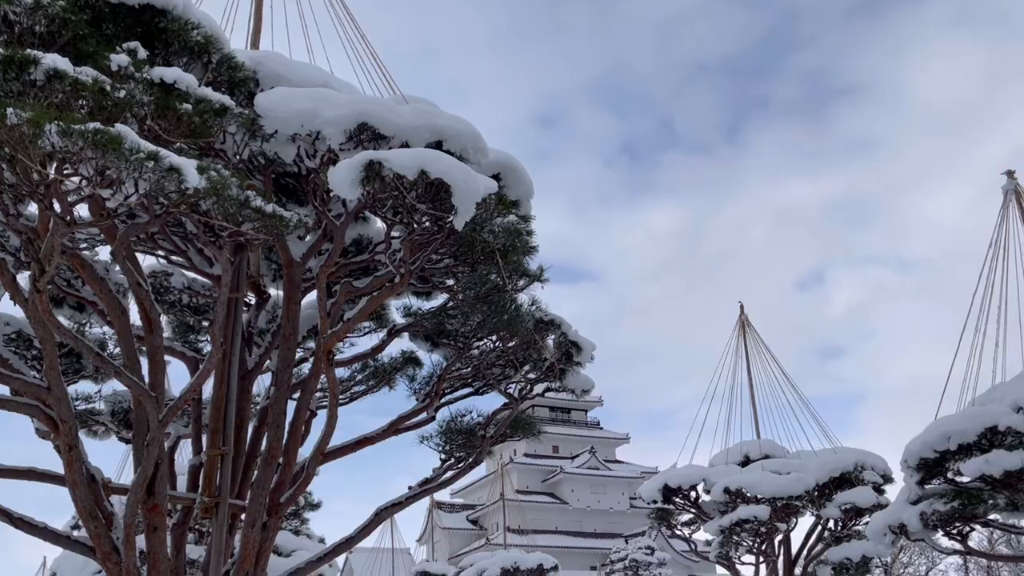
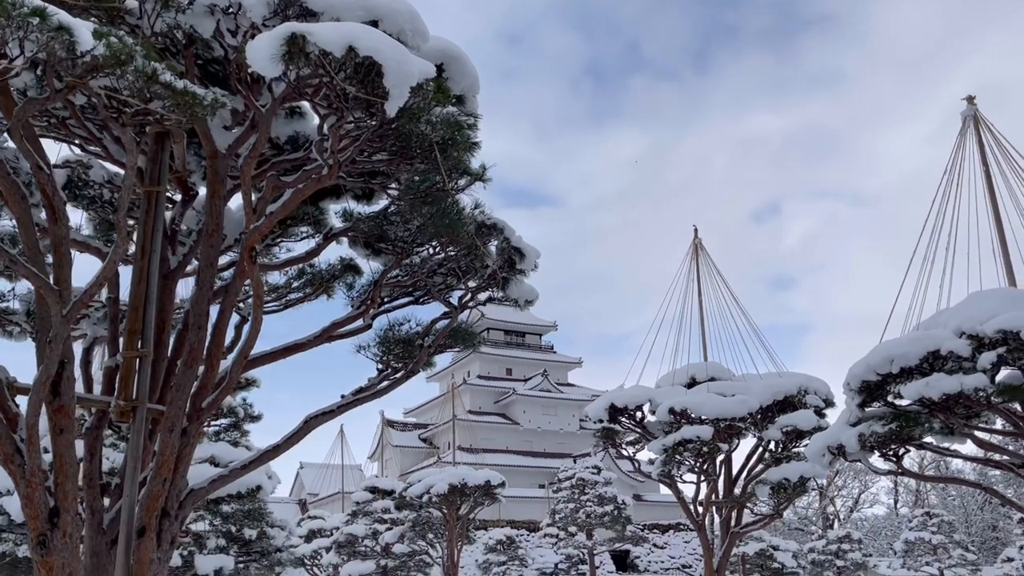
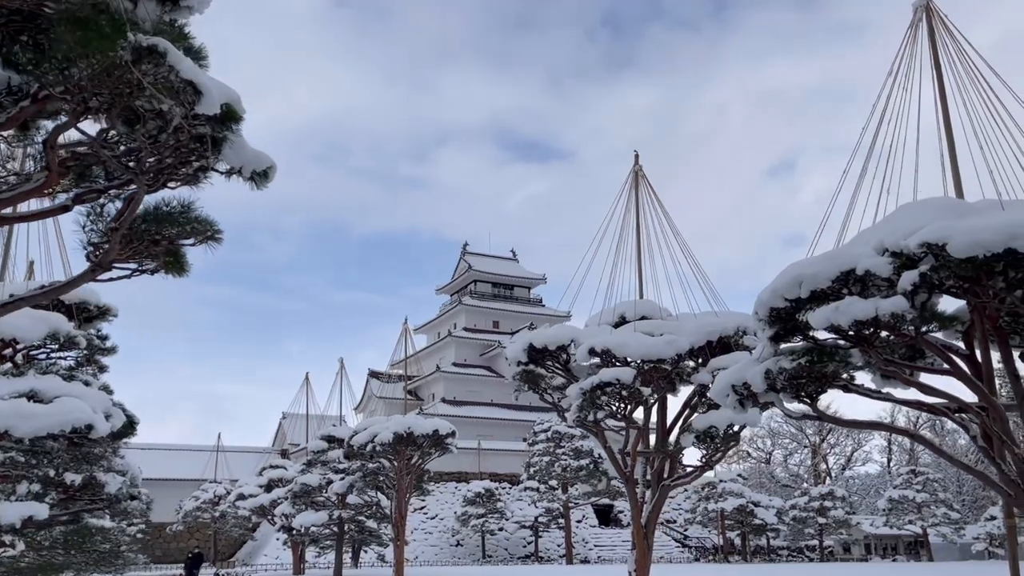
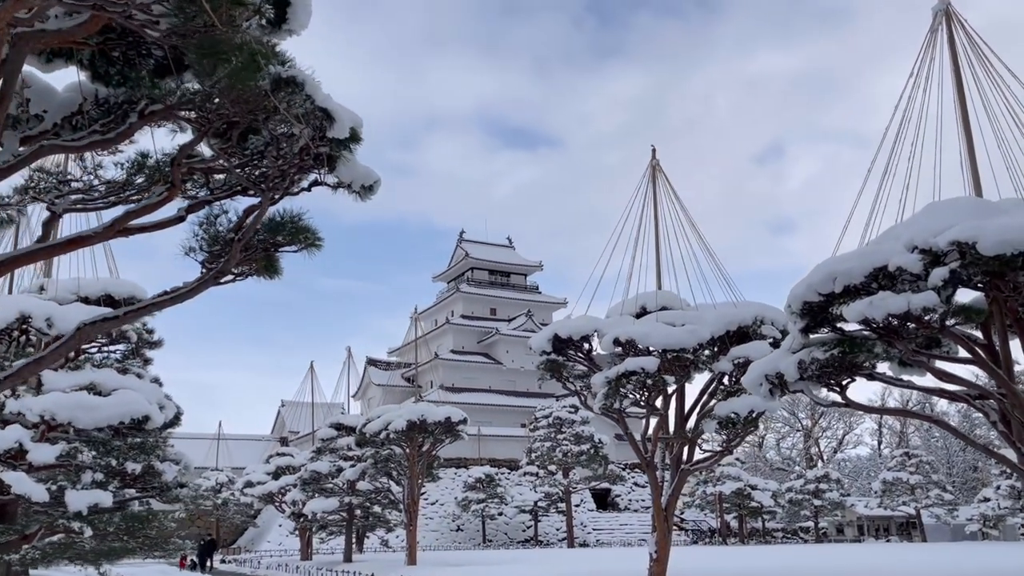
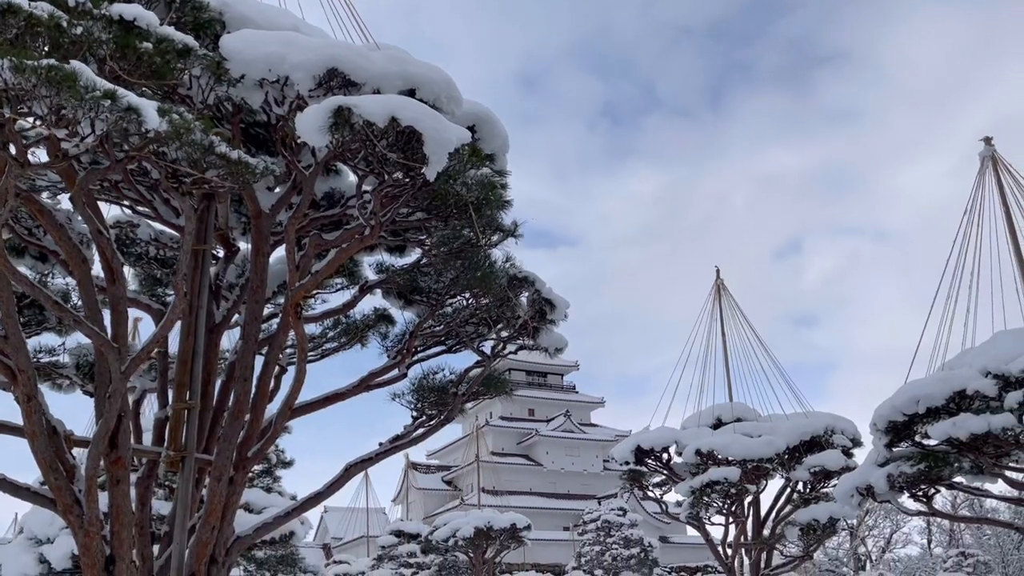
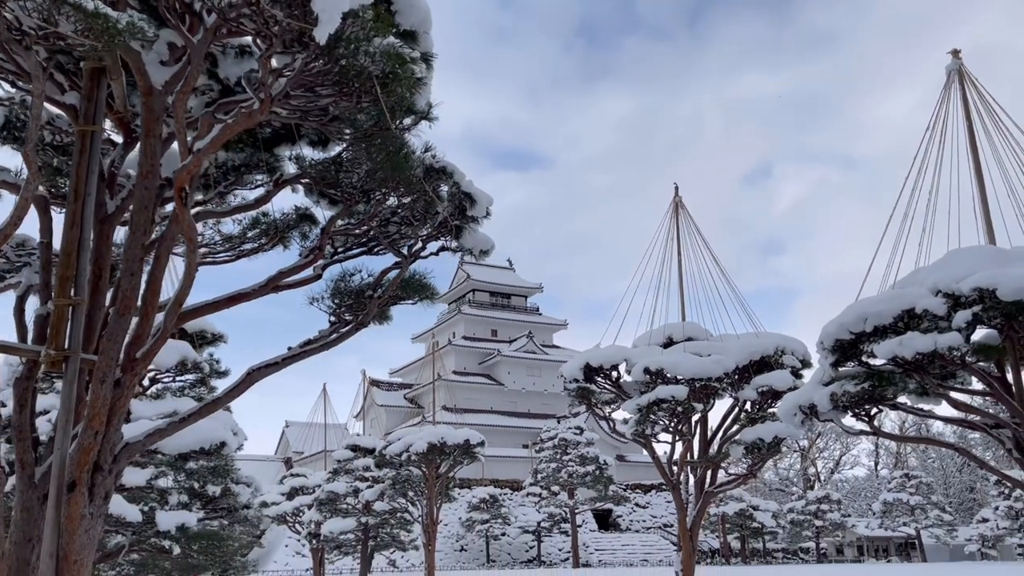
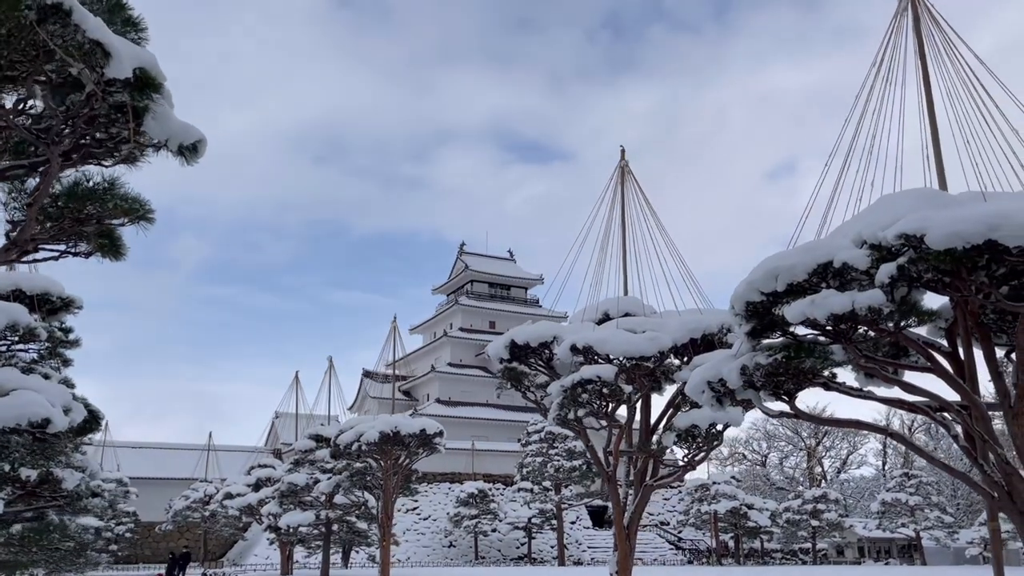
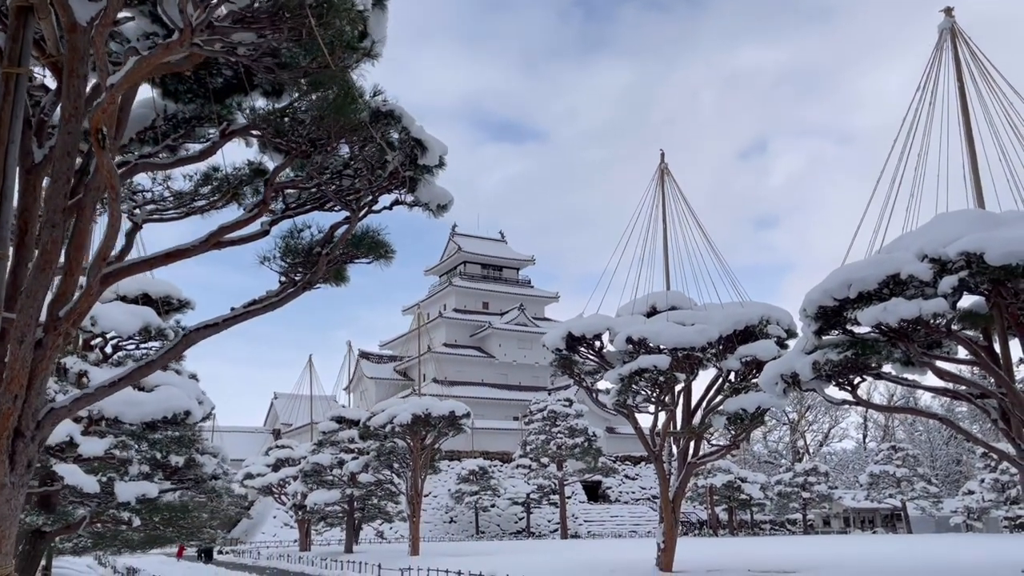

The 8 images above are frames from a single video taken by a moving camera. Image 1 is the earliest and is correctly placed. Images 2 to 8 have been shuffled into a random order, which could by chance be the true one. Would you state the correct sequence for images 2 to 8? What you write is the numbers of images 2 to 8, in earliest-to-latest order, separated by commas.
5, 2, 6, 8, 4, 3, 7
